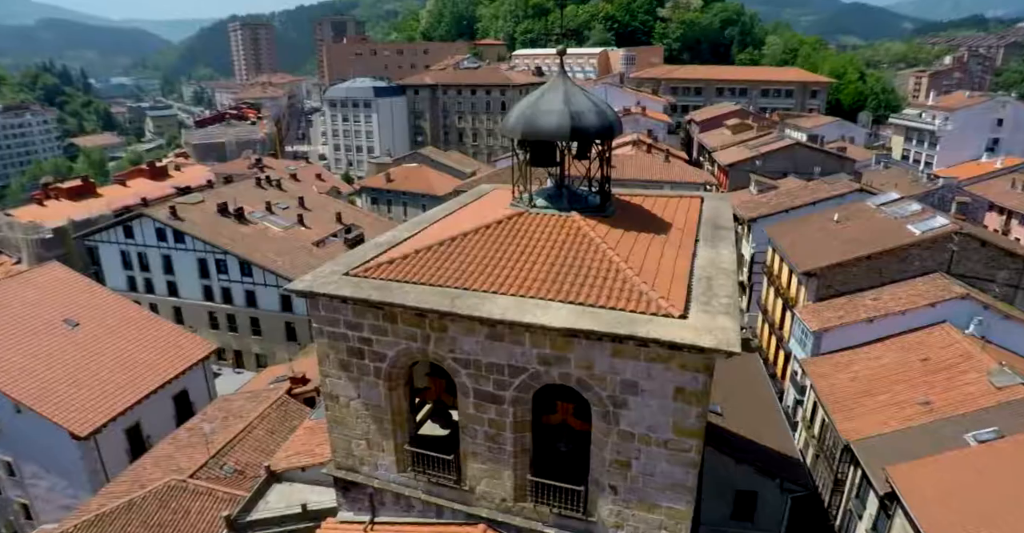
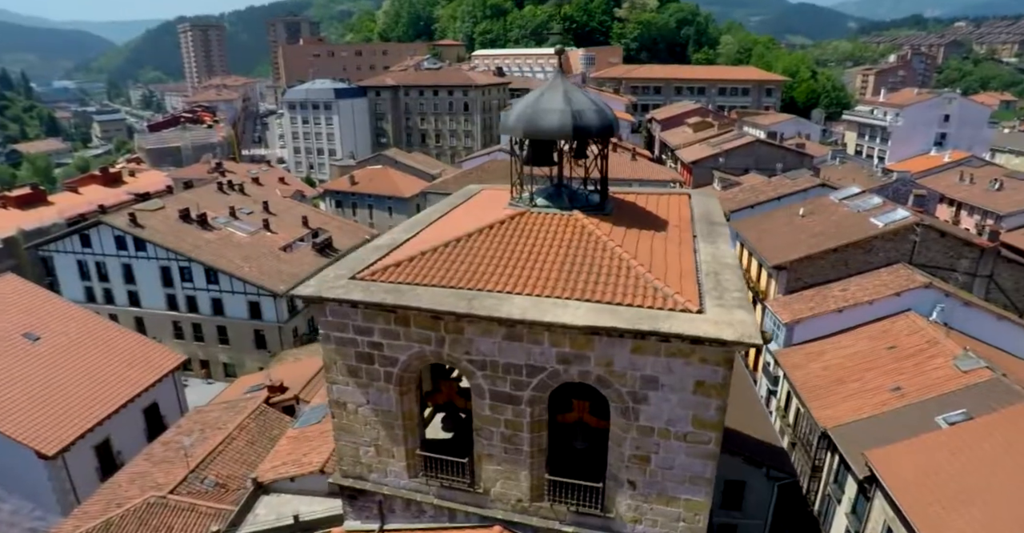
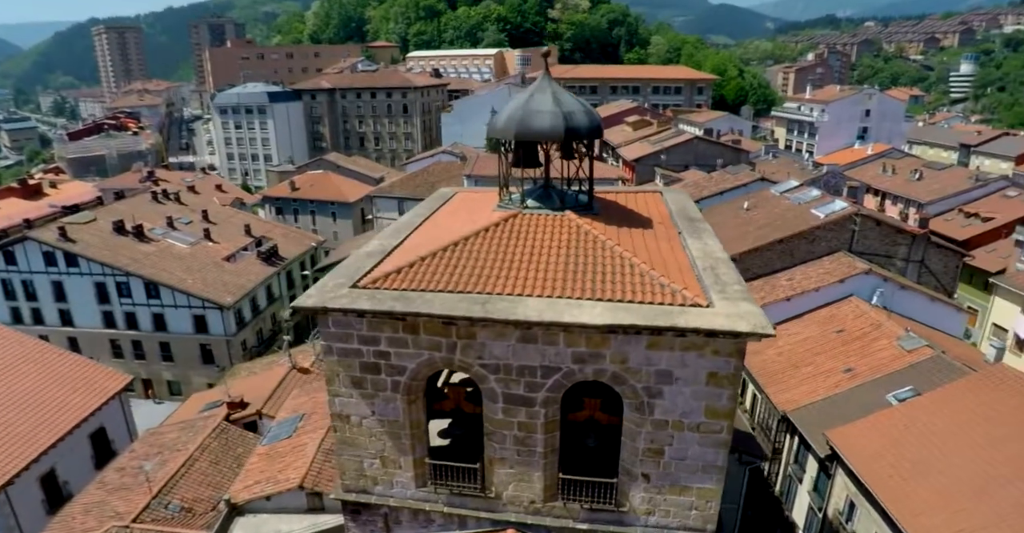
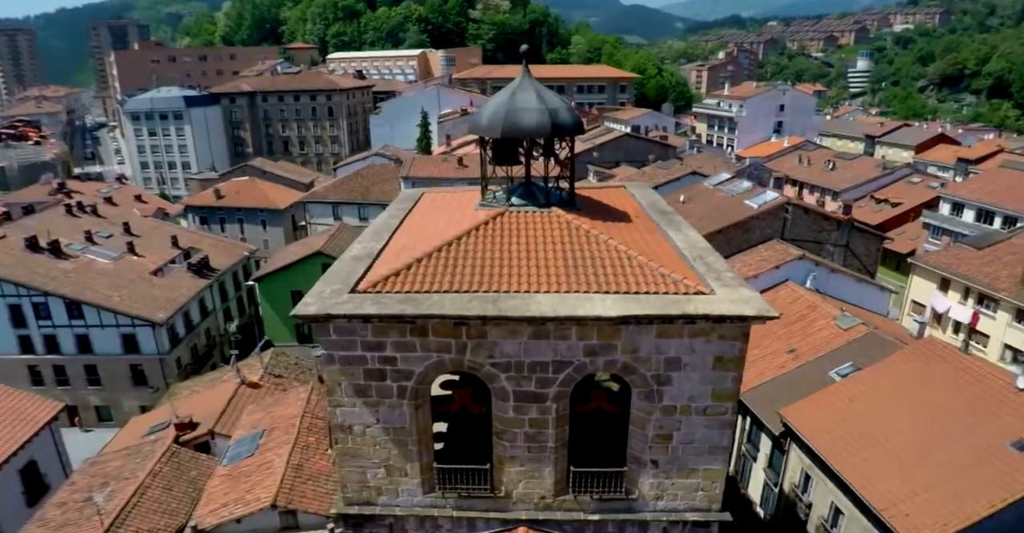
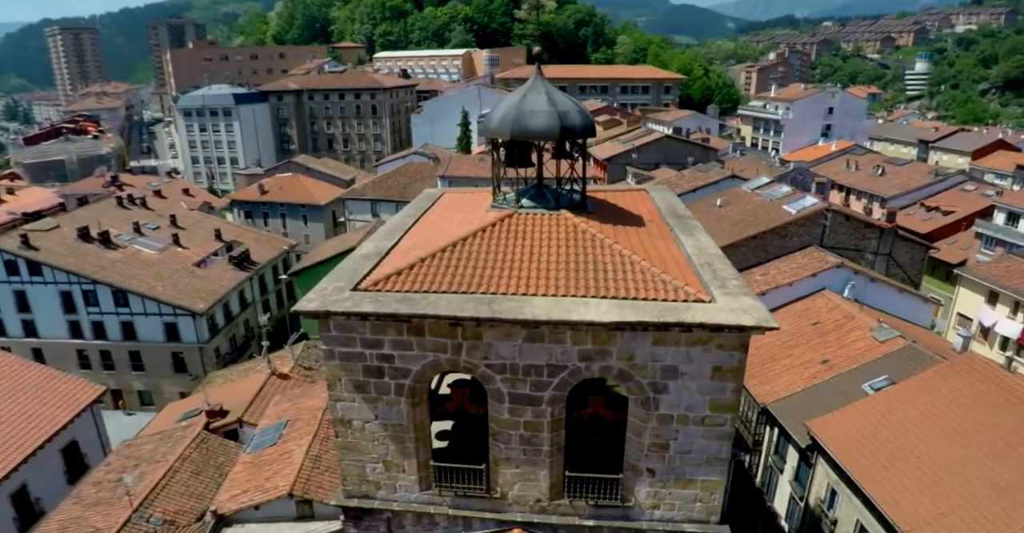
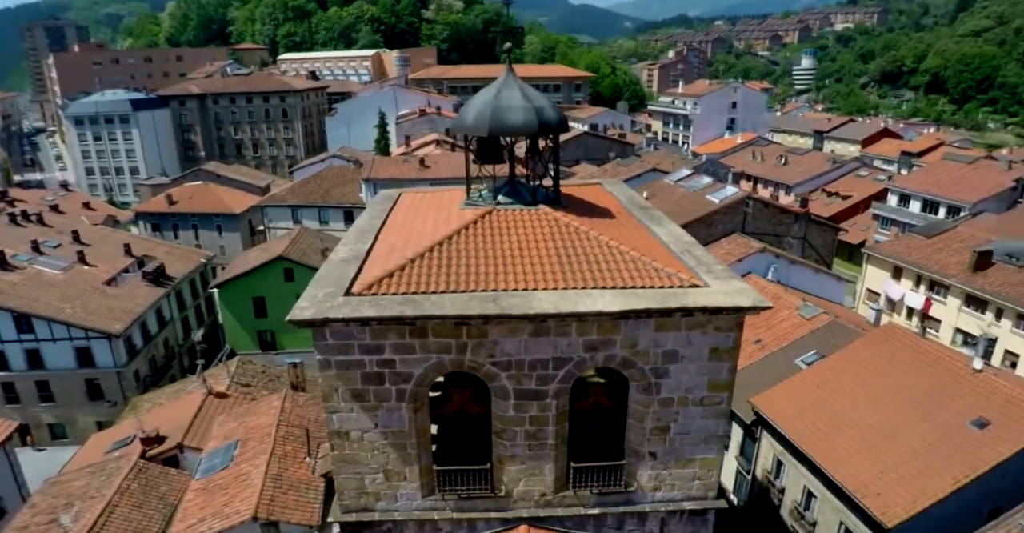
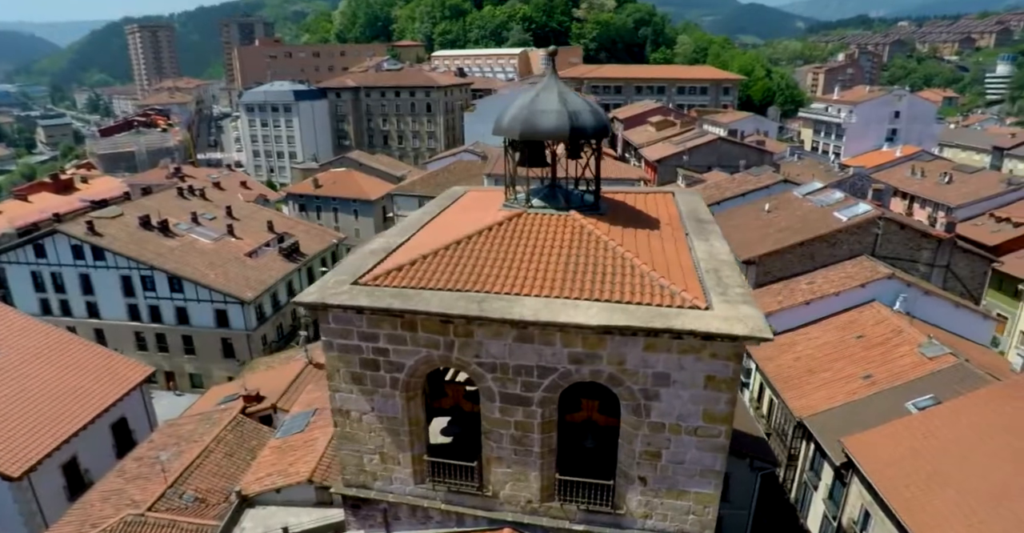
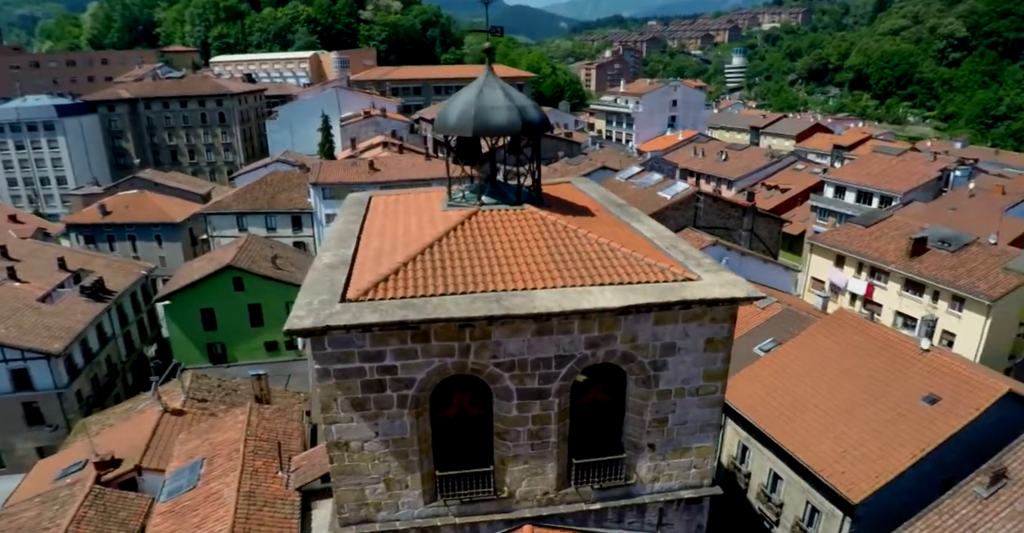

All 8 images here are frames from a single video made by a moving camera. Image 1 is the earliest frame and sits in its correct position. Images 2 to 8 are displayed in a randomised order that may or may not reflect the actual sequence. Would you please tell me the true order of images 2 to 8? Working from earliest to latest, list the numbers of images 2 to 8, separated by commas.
2, 7, 3, 5, 4, 6, 8
